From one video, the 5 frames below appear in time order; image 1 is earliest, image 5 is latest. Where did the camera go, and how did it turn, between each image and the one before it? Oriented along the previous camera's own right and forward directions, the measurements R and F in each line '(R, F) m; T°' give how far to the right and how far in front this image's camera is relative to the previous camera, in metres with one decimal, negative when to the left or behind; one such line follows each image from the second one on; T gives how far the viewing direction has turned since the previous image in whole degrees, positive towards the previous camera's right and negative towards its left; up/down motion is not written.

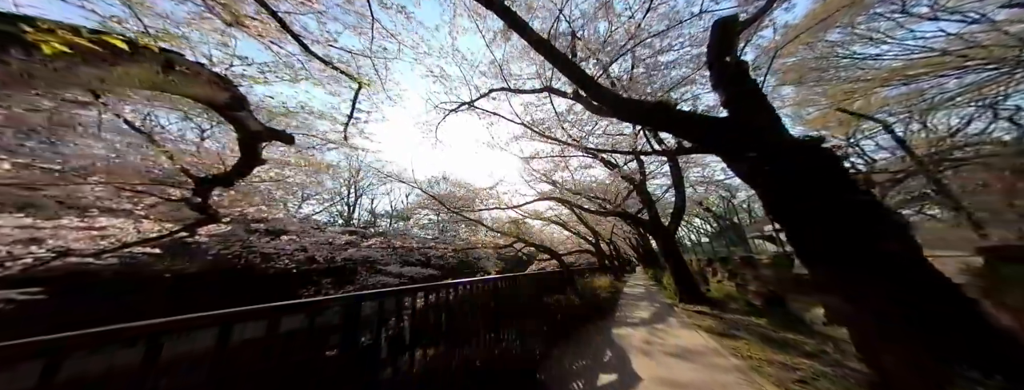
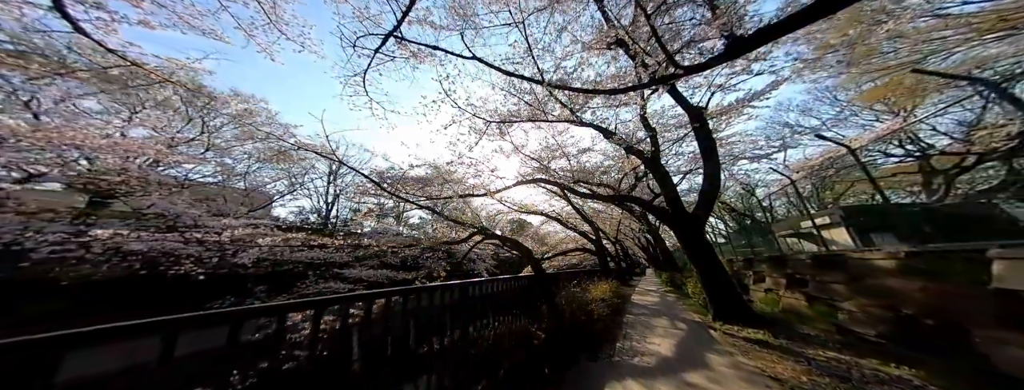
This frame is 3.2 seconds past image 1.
(+0.8, +1.5) m; -2°
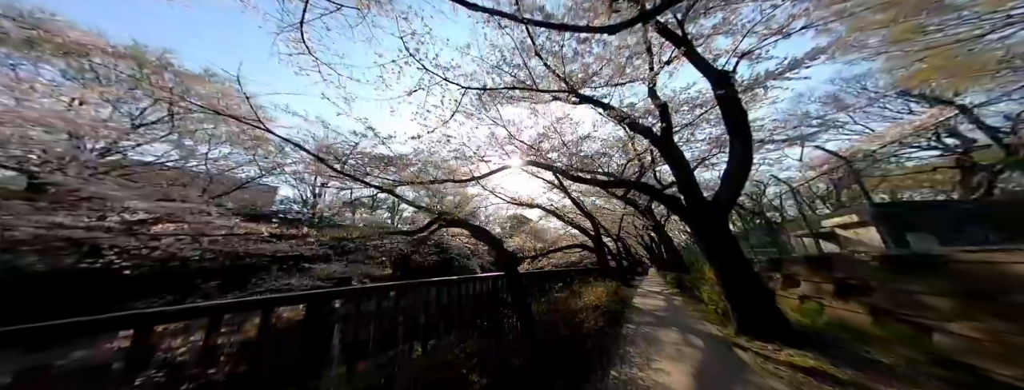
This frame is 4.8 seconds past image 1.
(+0.4, +0.8) m; -1°
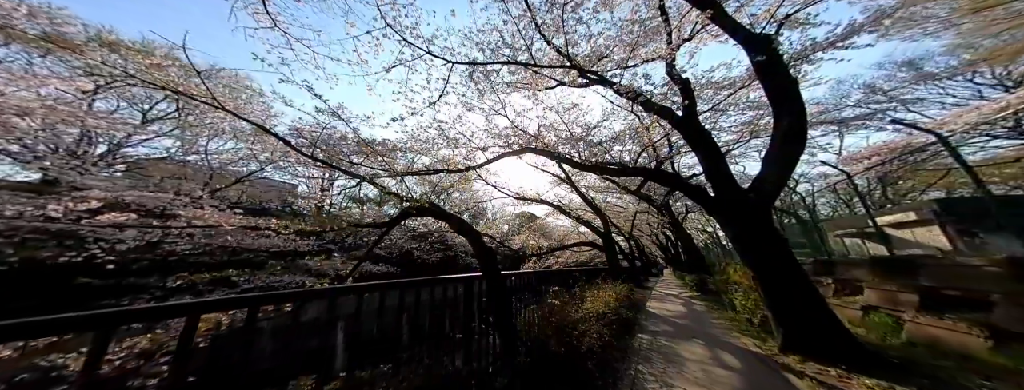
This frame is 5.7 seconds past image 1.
(+0.3, +0.5) m; -3°
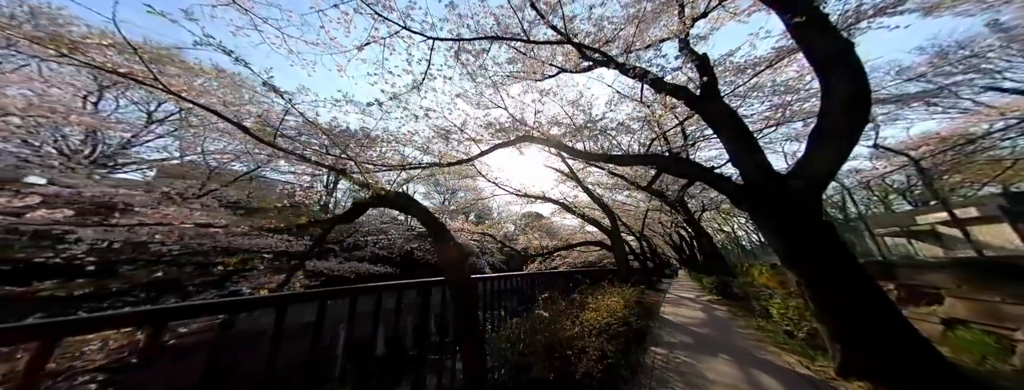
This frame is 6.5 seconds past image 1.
(+0.3, +0.4) m; -2°
